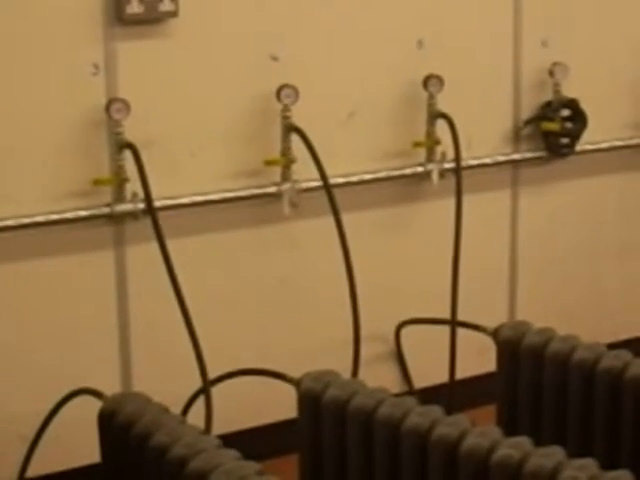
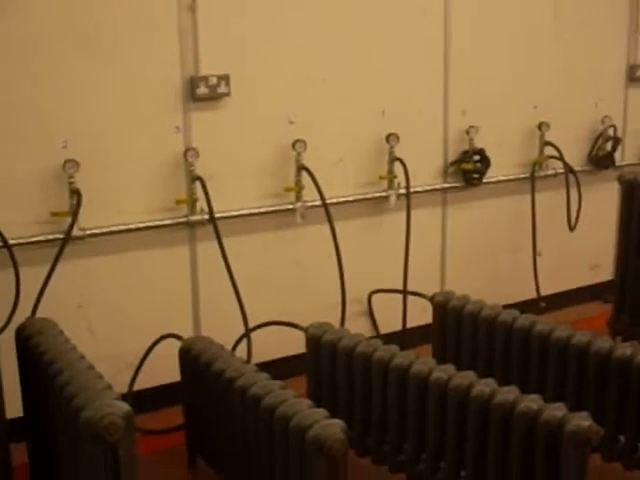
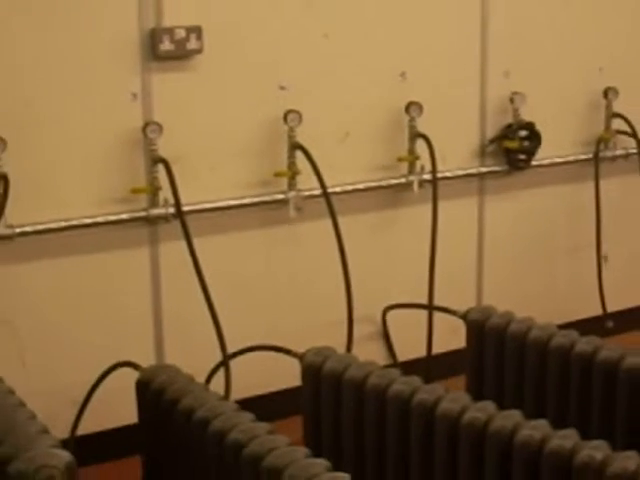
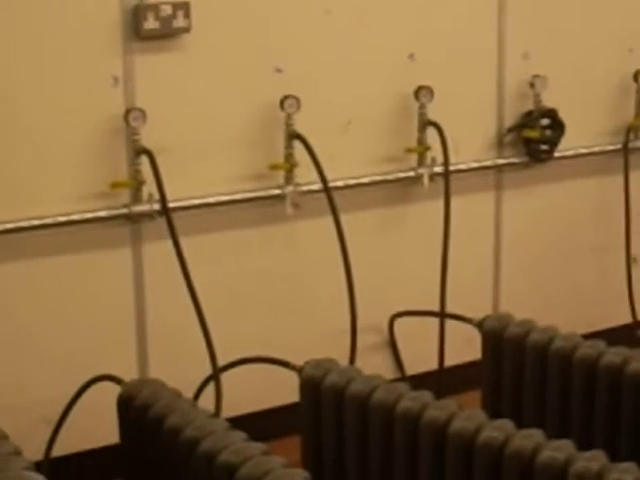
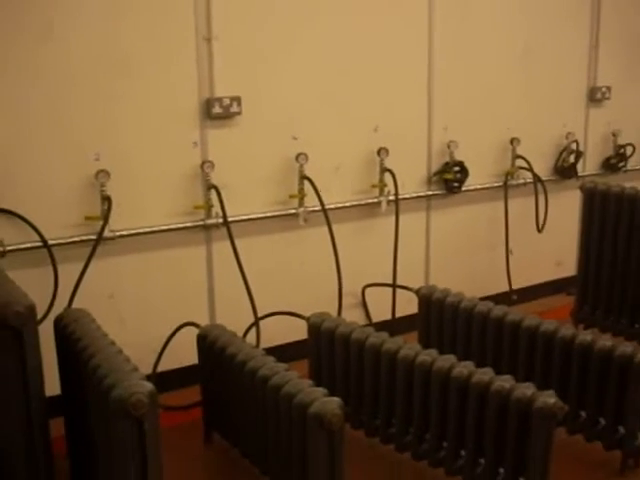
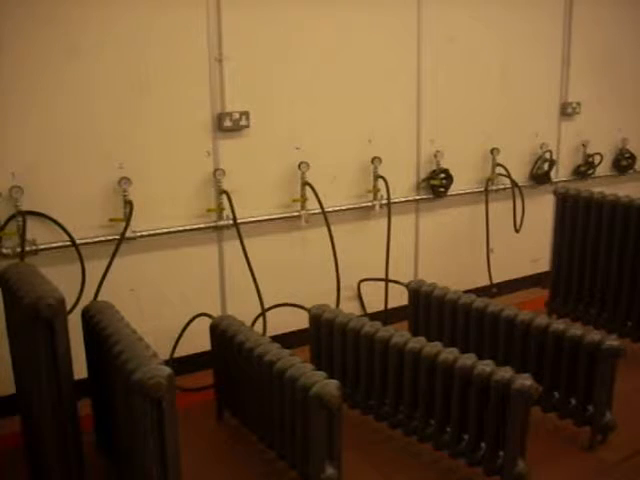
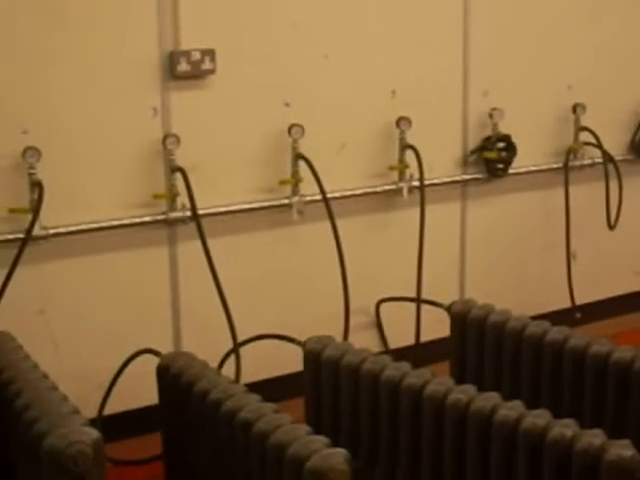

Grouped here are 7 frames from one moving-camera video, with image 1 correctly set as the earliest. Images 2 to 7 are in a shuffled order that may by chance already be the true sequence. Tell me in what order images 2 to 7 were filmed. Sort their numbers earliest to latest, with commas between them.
4, 3, 7, 2, 5, 6
